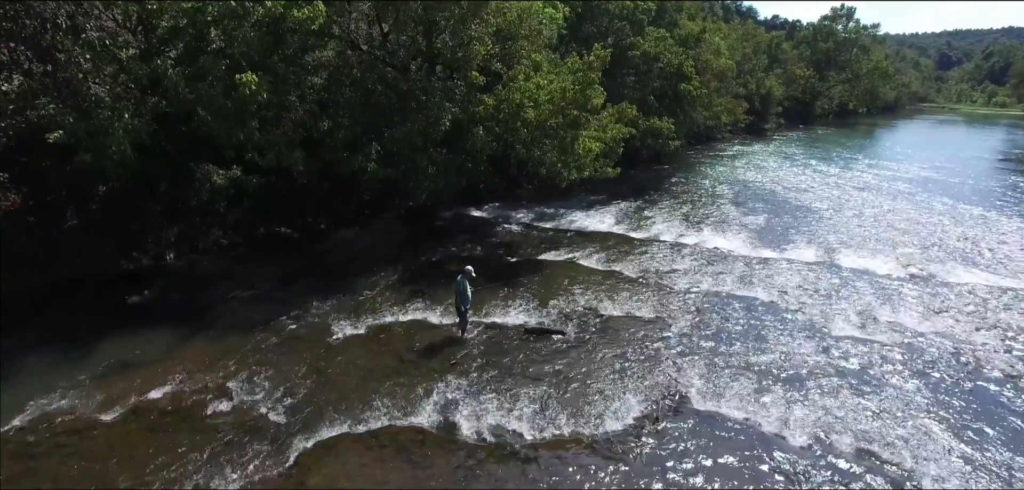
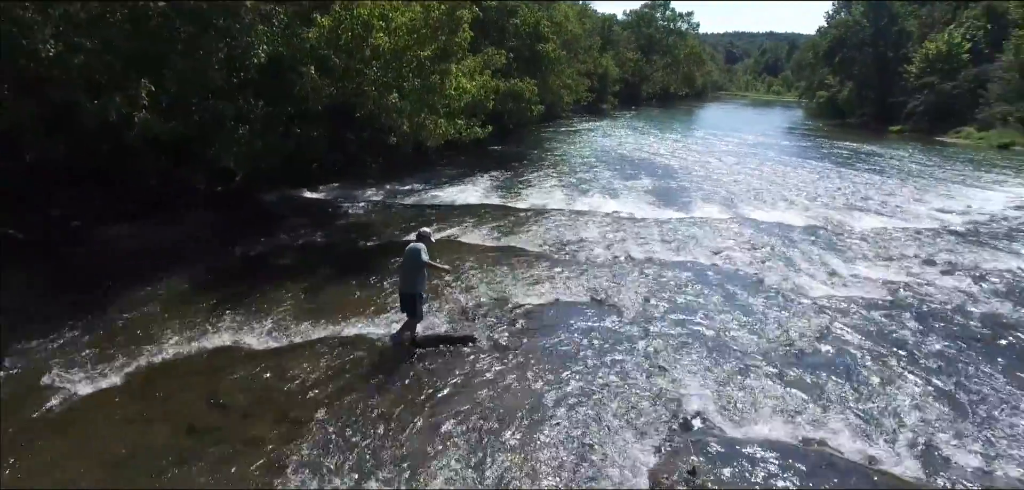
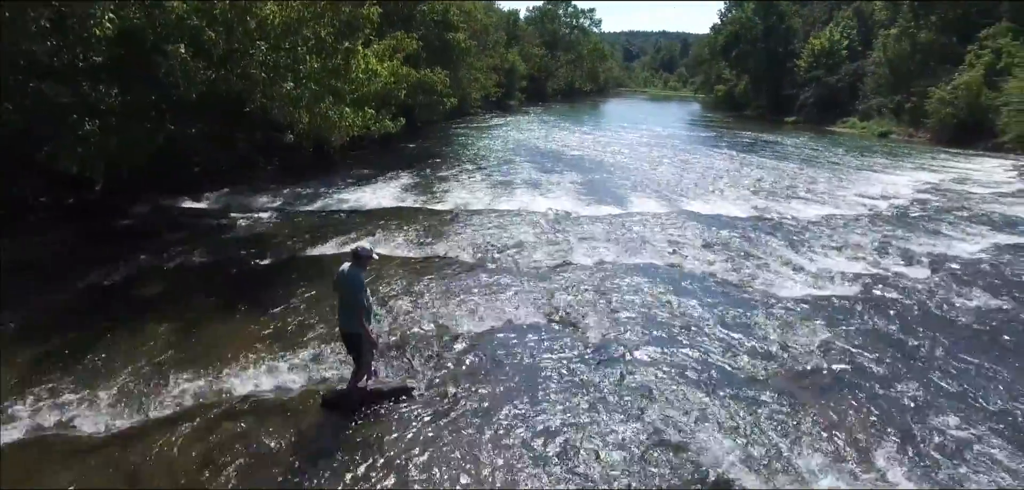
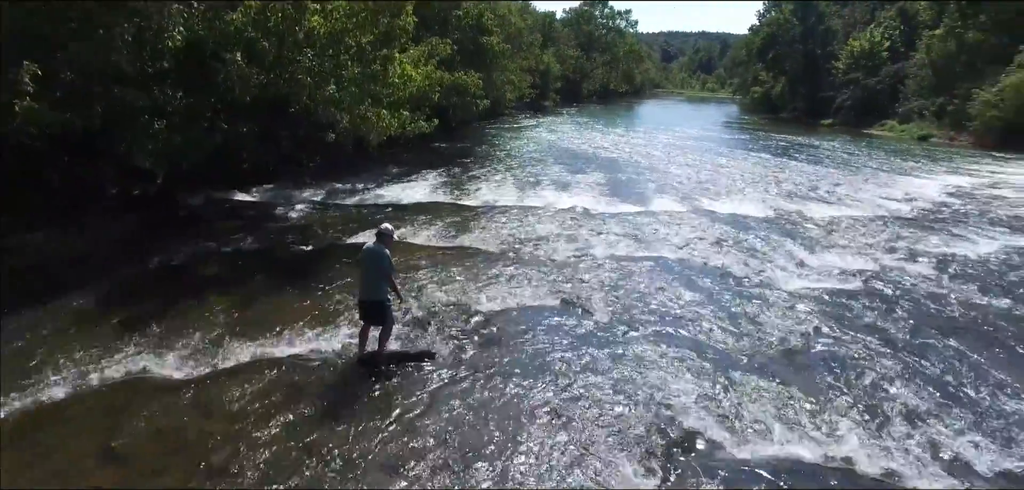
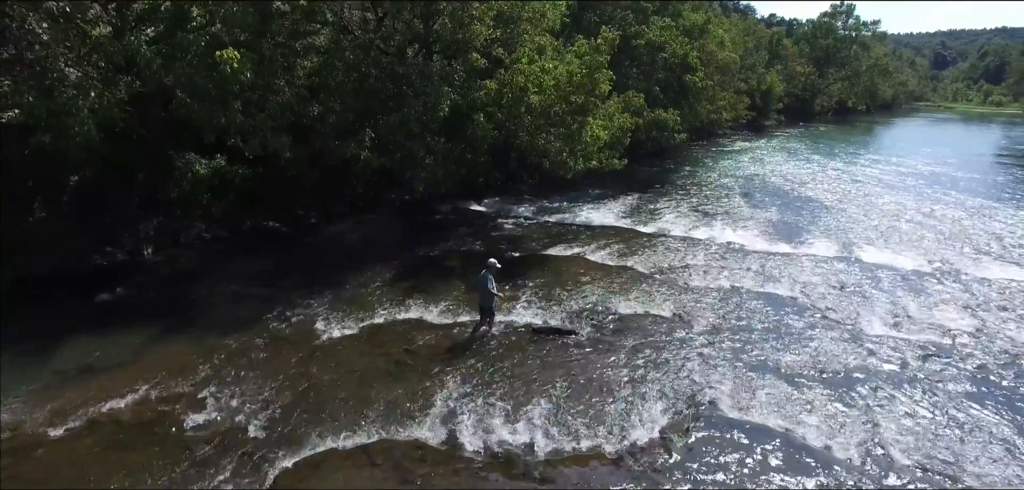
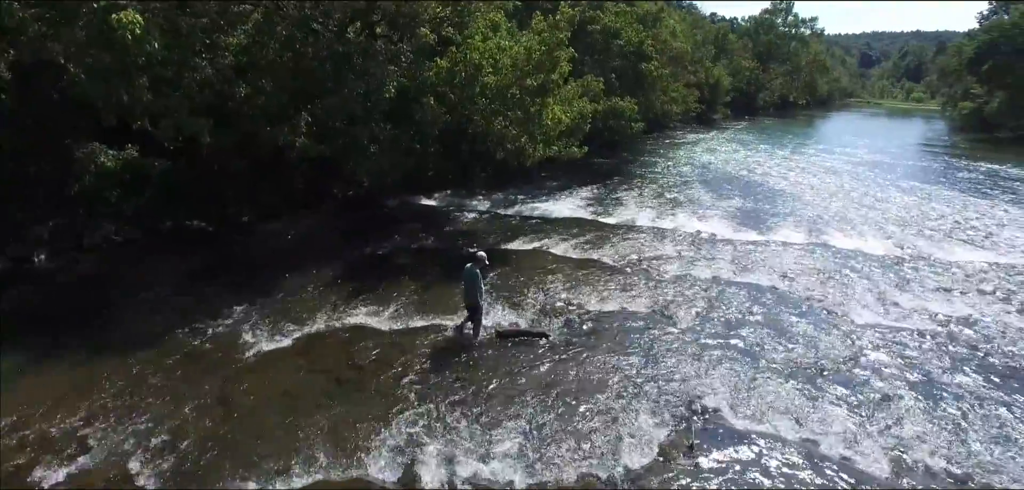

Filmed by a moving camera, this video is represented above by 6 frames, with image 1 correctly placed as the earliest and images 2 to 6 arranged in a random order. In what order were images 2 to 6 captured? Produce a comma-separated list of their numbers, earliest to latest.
5, 6, 2, 4, 3
